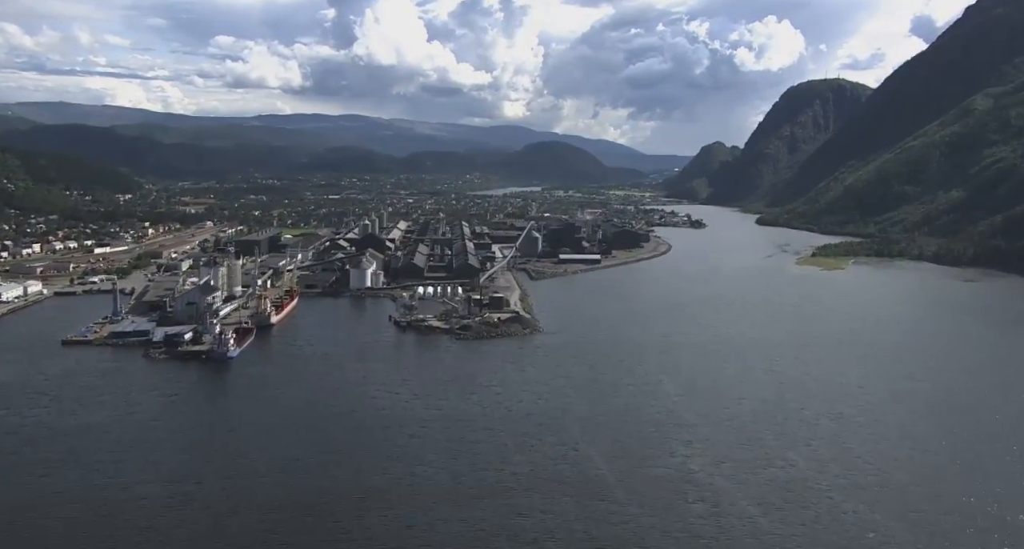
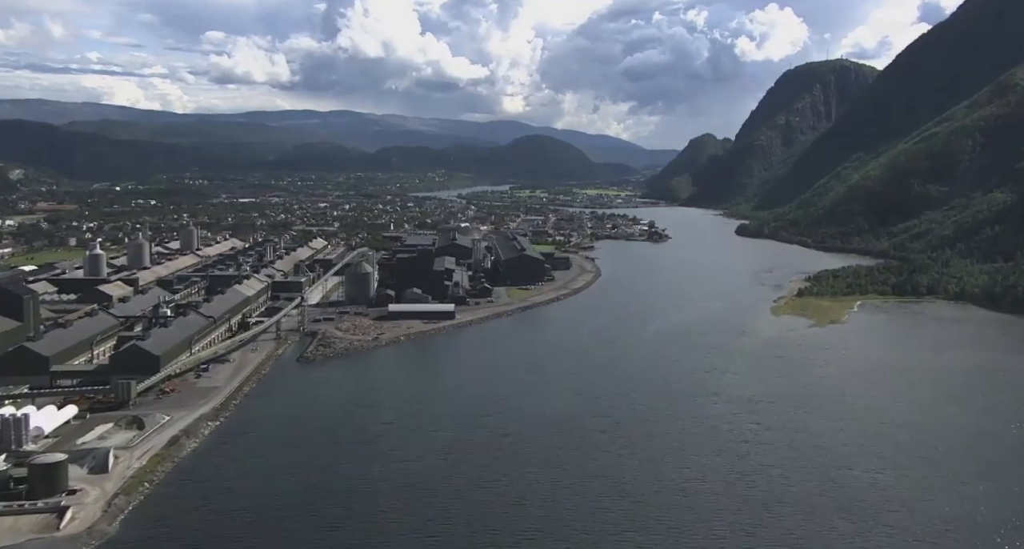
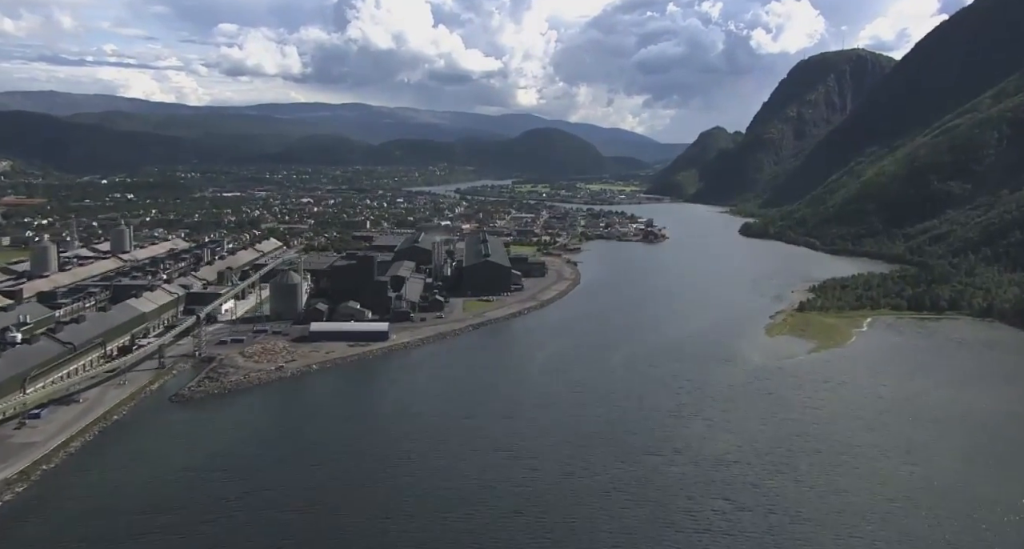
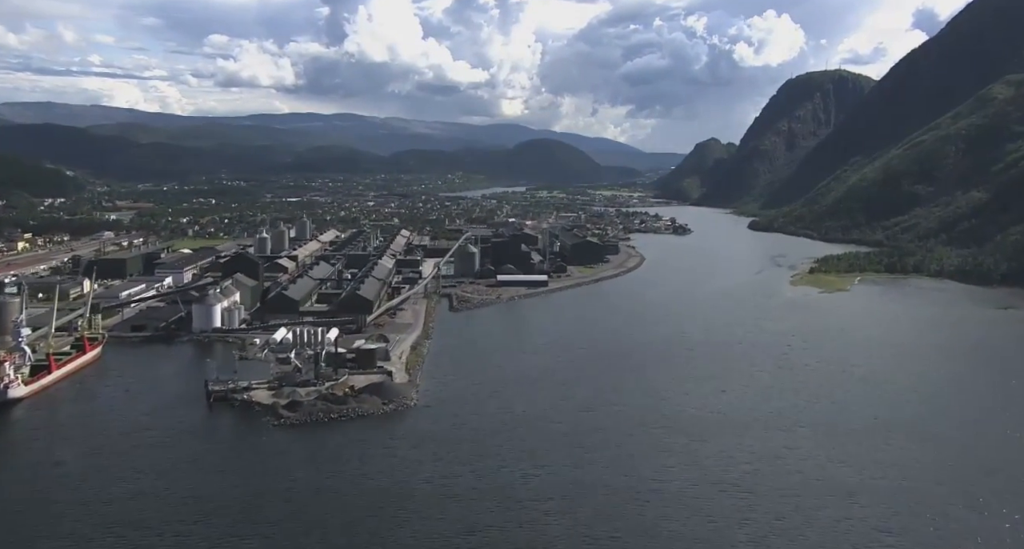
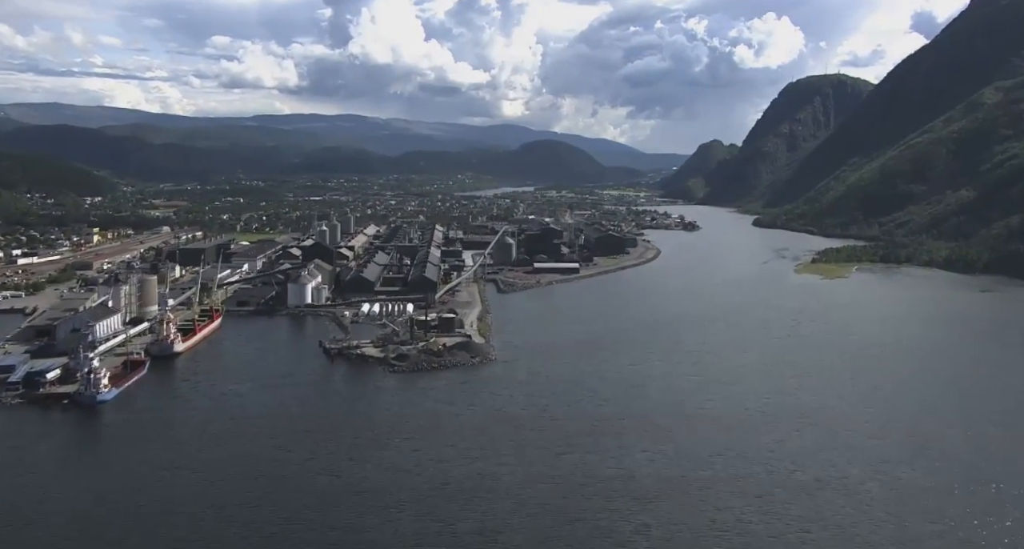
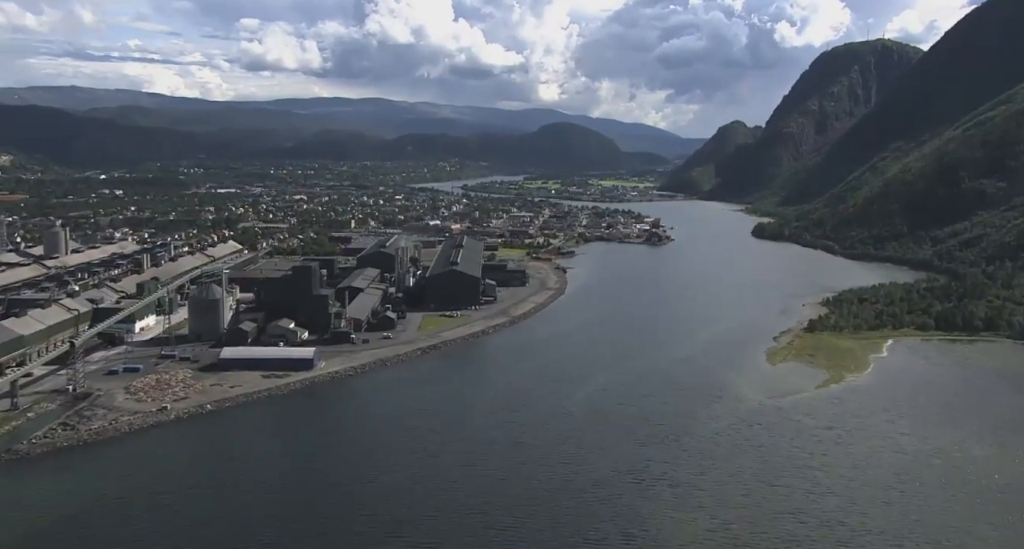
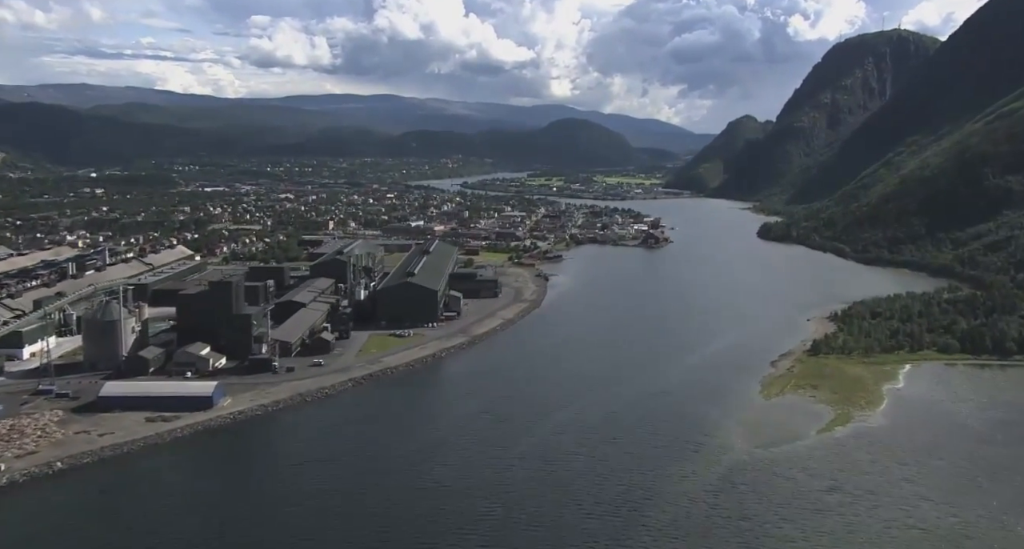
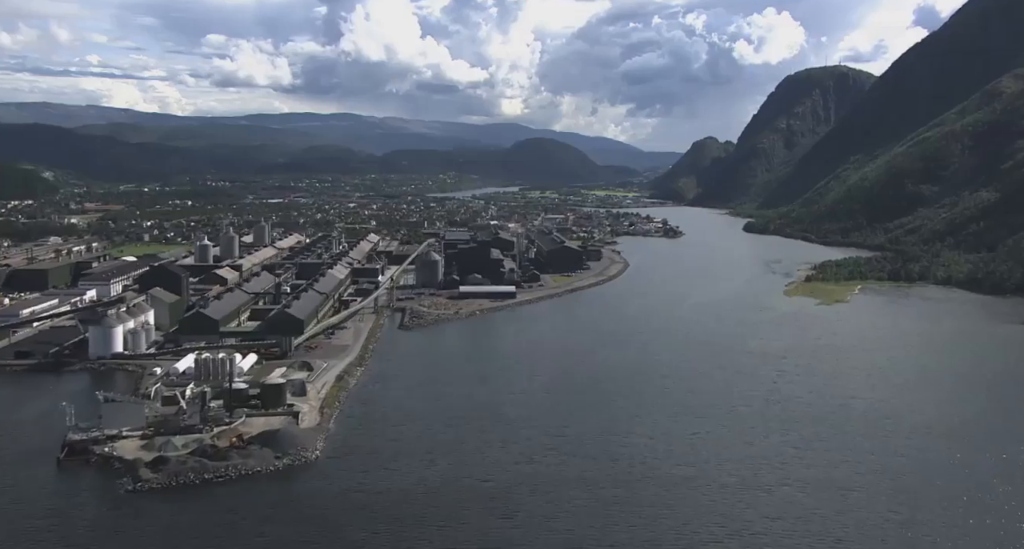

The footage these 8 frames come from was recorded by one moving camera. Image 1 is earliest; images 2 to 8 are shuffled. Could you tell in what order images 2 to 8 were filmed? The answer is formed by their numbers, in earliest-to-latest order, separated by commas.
5, 4, 8, 2, 3, 6, 7
